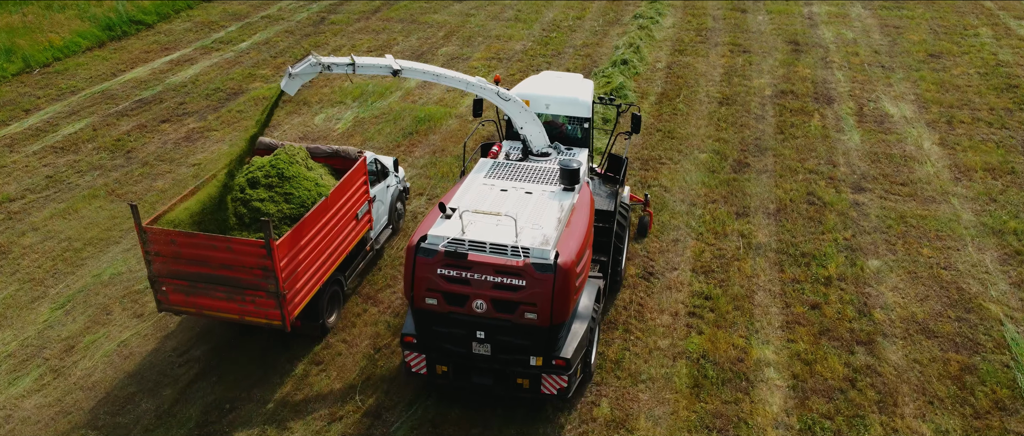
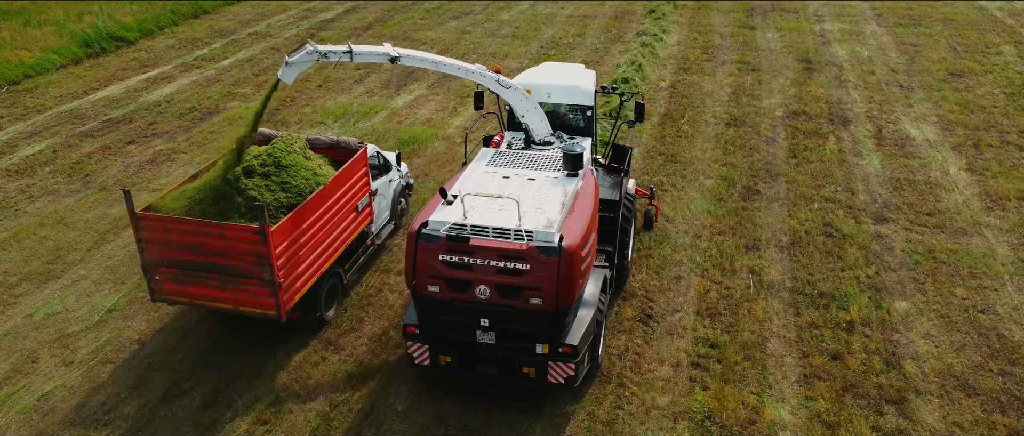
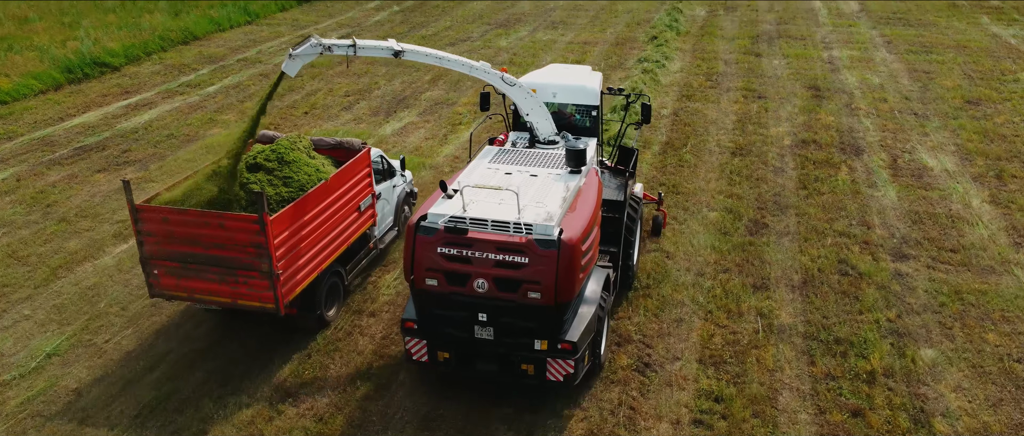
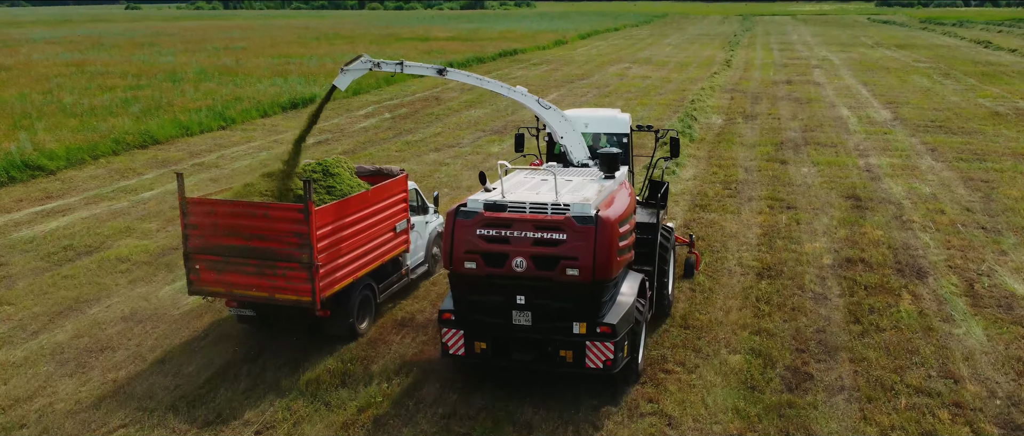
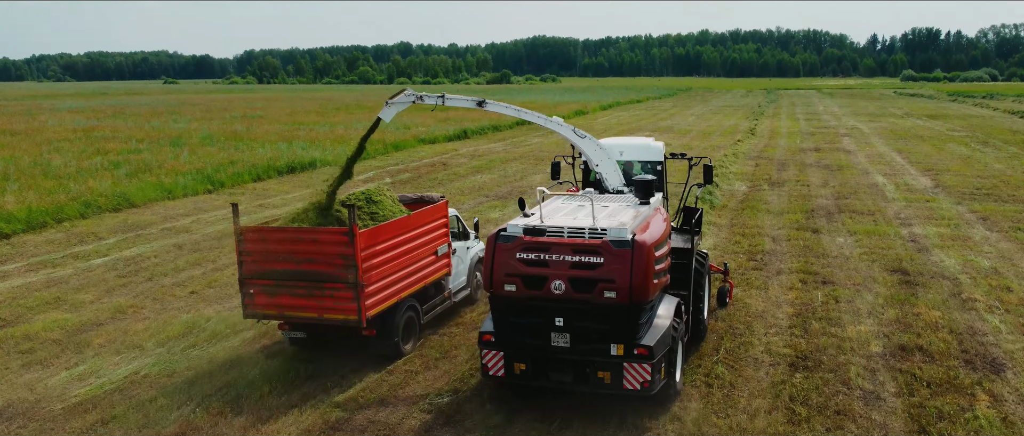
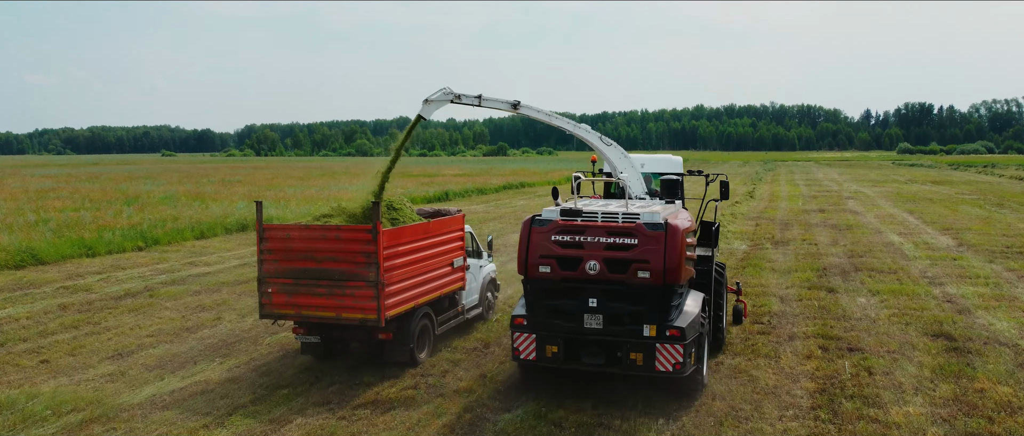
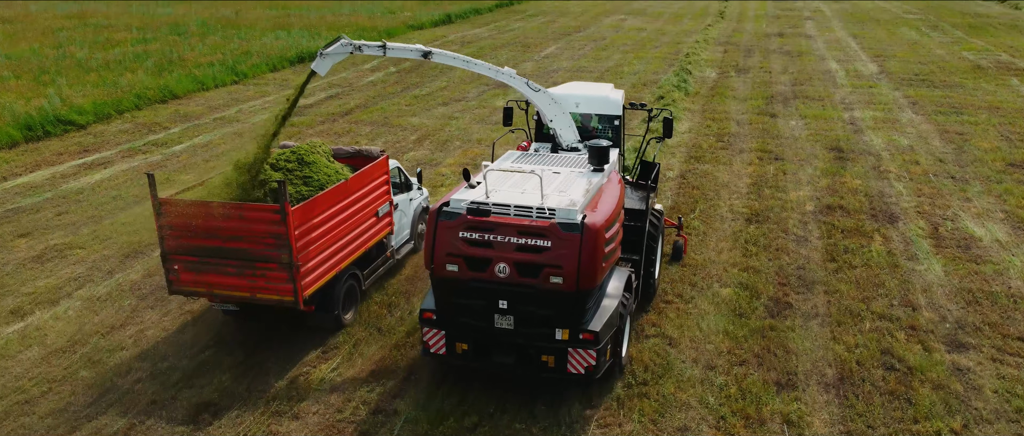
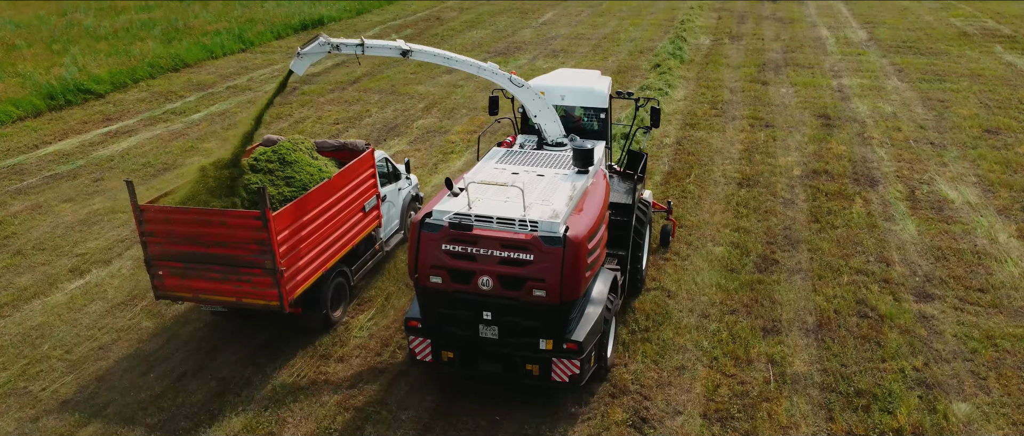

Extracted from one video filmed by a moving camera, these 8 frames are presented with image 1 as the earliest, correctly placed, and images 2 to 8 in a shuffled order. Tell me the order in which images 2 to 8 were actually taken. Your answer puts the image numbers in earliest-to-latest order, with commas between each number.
2, 3, 8, 7, 4, 5, 6
